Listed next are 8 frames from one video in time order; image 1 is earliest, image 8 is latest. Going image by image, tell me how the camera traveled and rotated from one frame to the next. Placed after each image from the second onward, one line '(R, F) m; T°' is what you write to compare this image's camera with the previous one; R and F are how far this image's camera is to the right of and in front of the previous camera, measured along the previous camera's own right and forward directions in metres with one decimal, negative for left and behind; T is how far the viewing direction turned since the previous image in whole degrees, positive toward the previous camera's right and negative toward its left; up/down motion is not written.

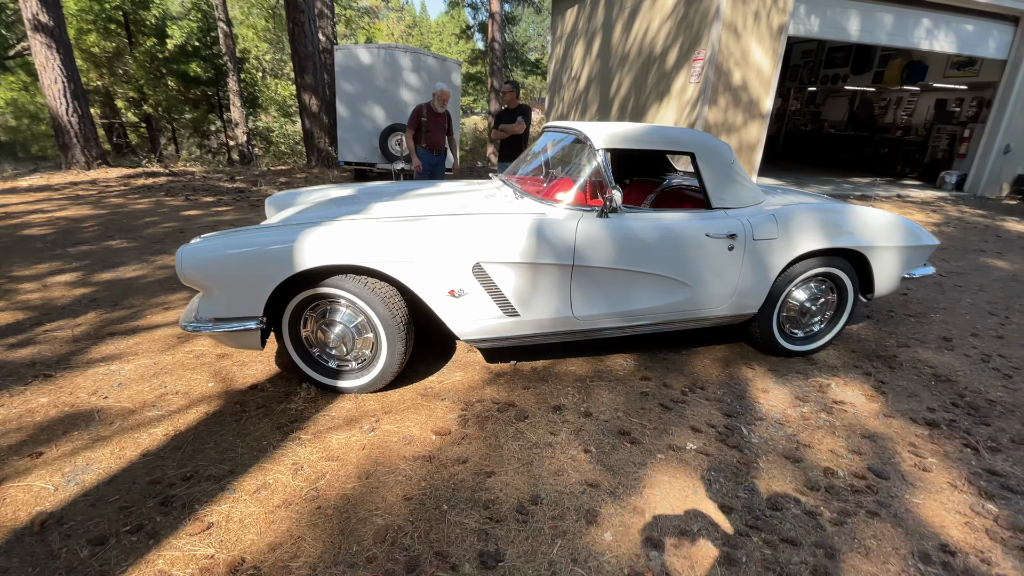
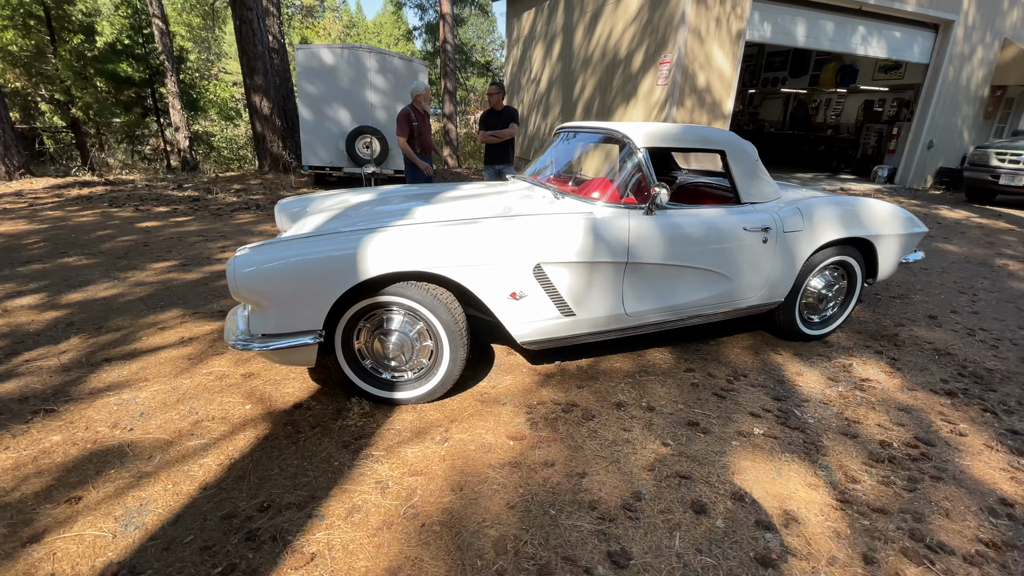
(-0.6, 0.0) m; +7°
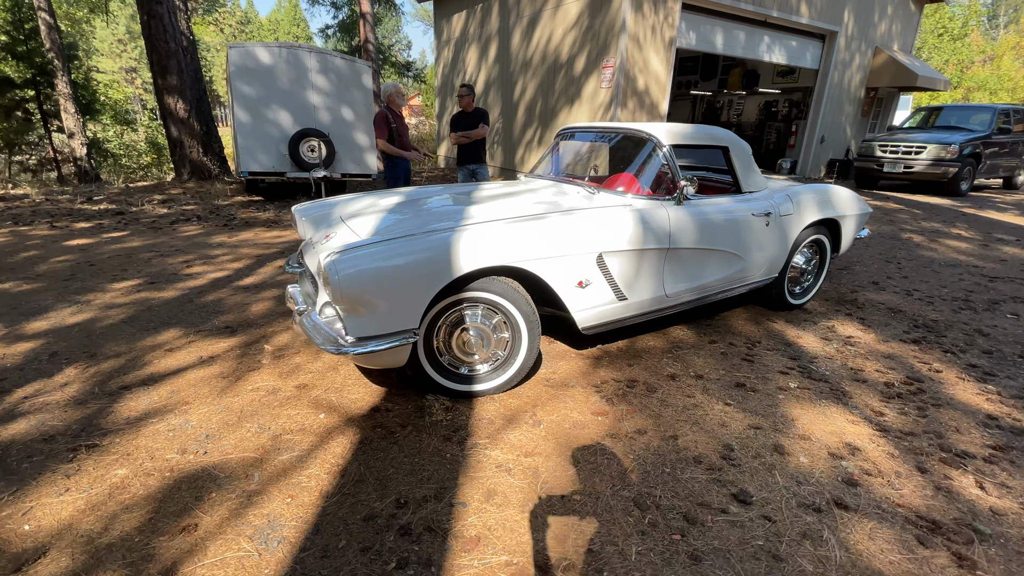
(-0.8, -0.1) m; +10°
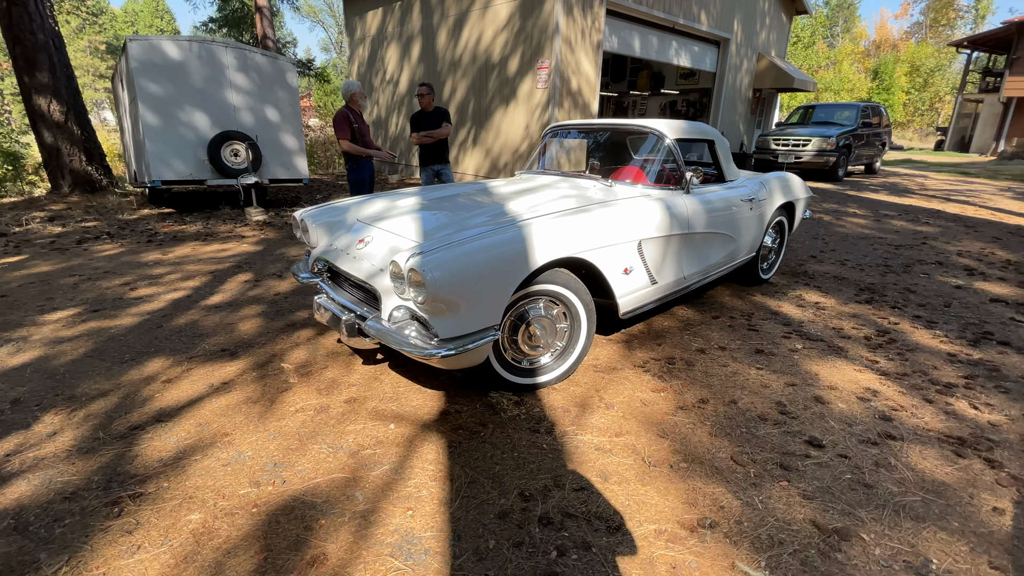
(-0.8, 0.0) m; +11°
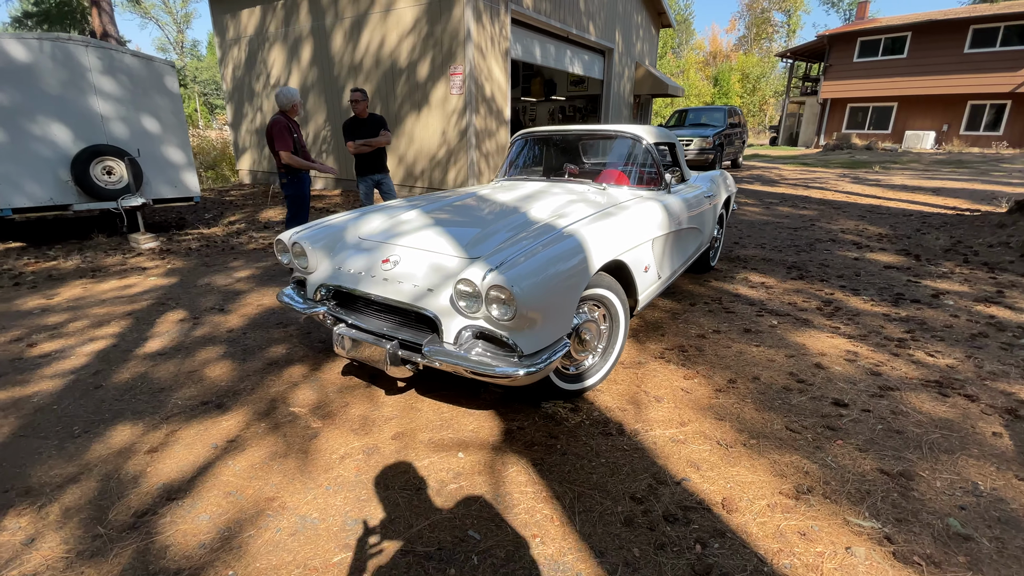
(-0.8, +0.1) m; +14°
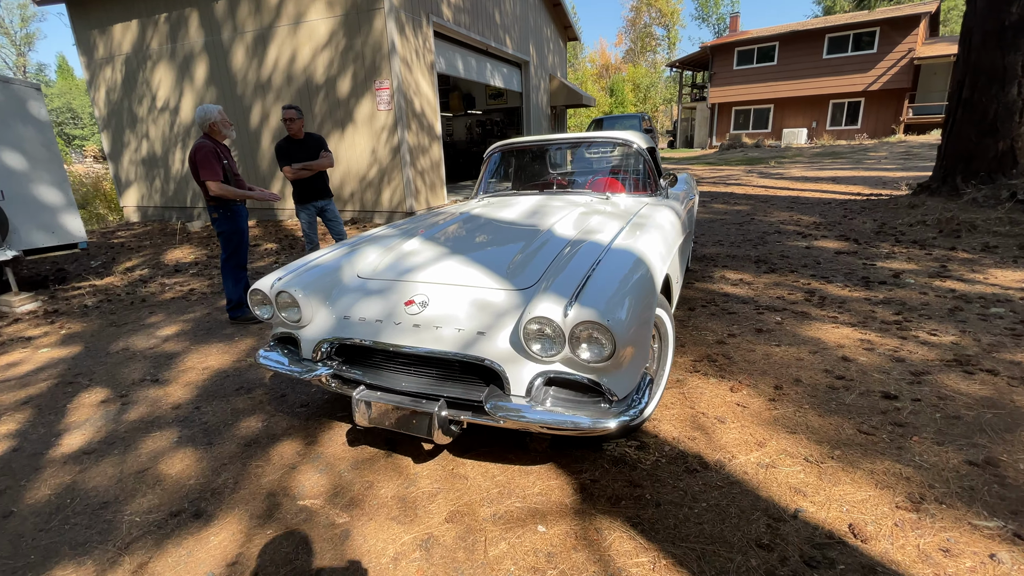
(-0.6, +0.4) m; +10°
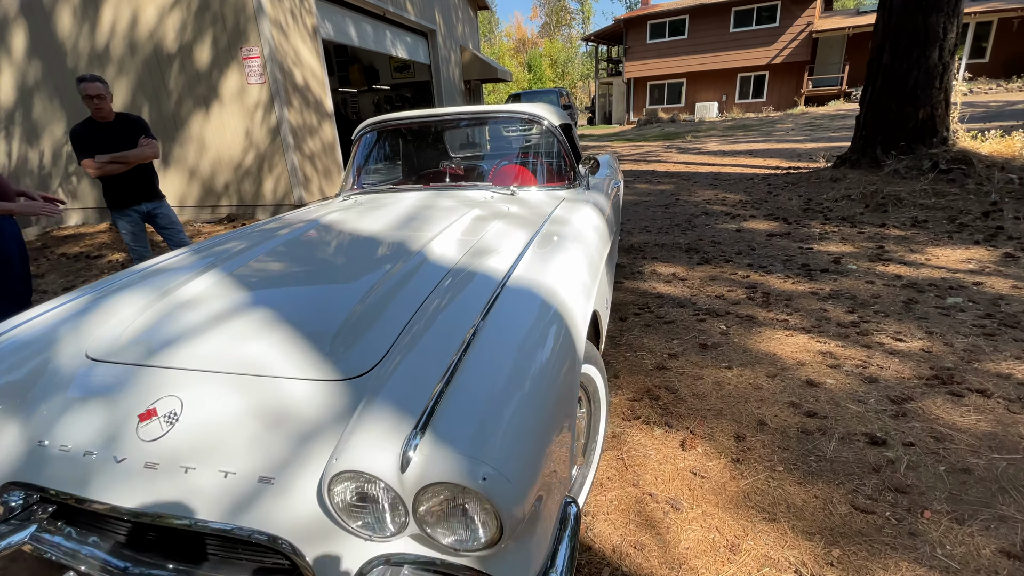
(+0.3, +0.8) m; +8°
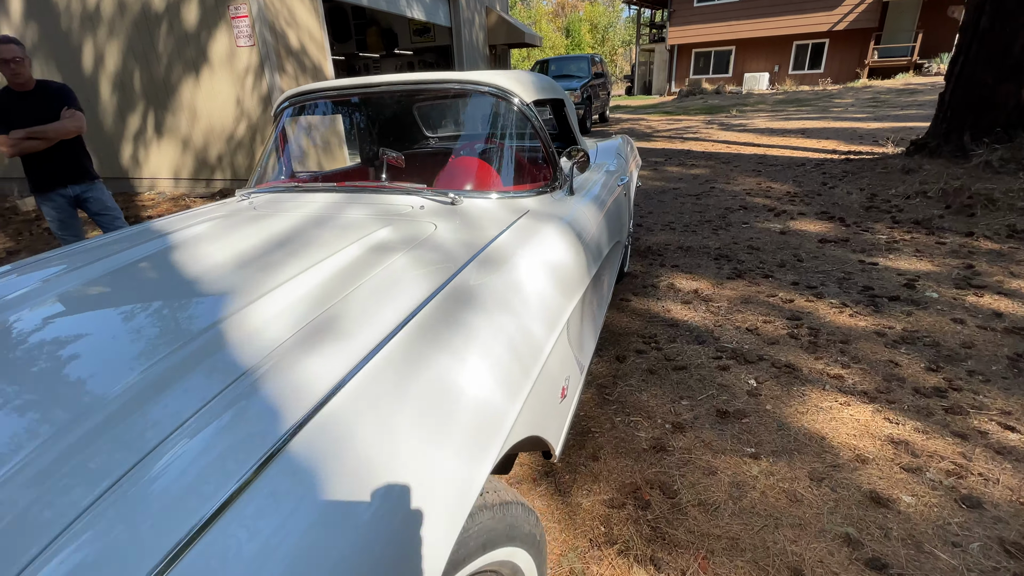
(+0.3, +0.7) m; -4°
